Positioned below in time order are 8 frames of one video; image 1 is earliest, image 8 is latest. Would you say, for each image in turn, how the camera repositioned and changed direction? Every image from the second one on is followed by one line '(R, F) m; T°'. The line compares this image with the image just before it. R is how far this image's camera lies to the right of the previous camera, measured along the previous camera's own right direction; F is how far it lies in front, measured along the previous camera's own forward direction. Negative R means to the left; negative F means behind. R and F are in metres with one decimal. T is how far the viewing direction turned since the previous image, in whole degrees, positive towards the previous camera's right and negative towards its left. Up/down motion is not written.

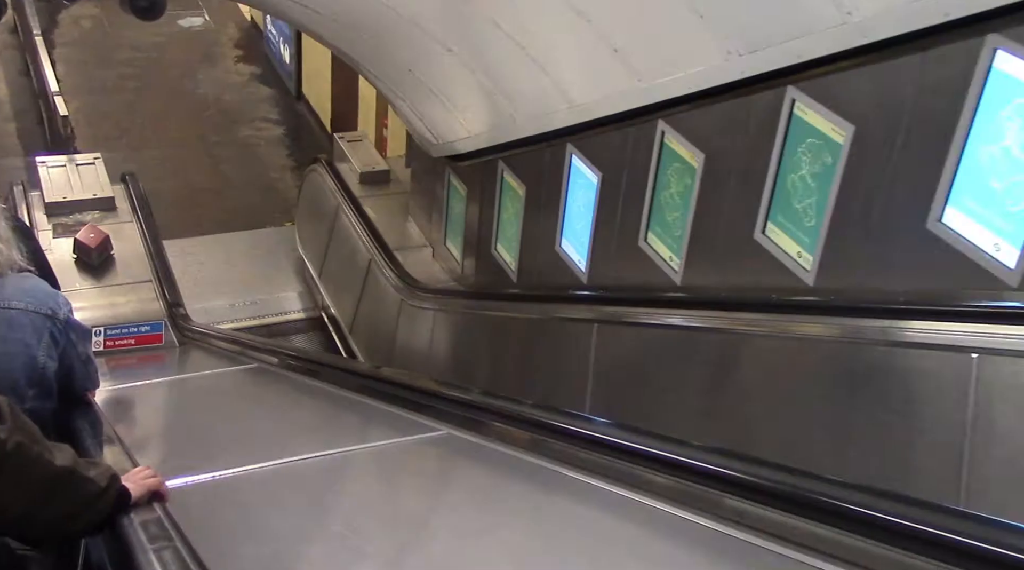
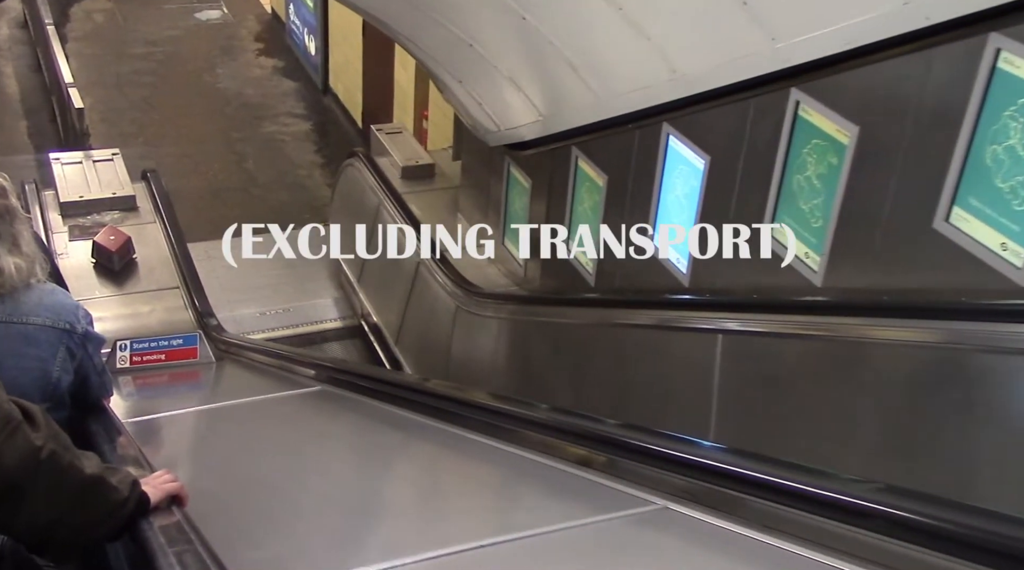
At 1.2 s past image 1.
(-0.3, +0.6) m; -1°
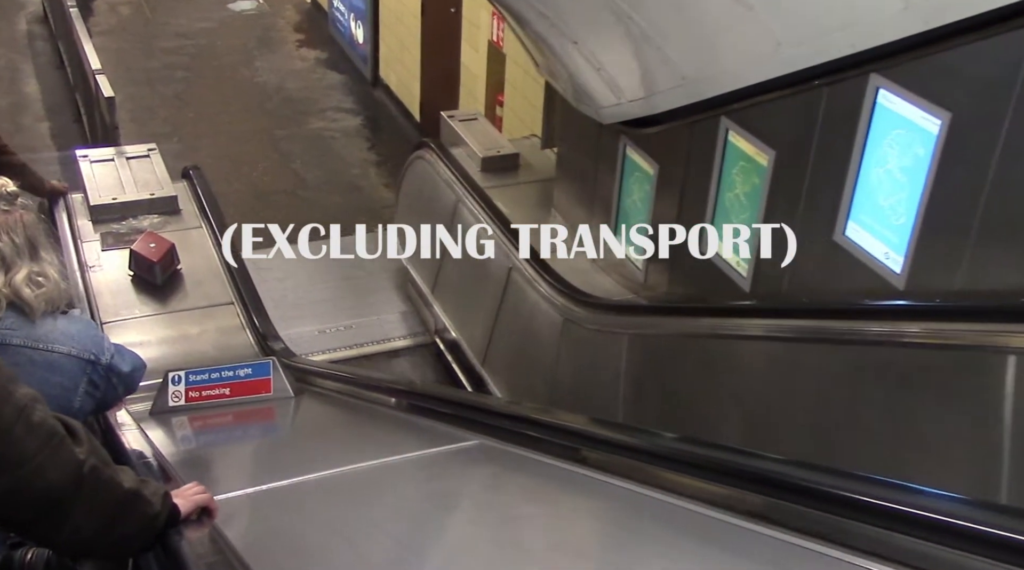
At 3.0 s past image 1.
(-0.4, +0.9) m; -1°
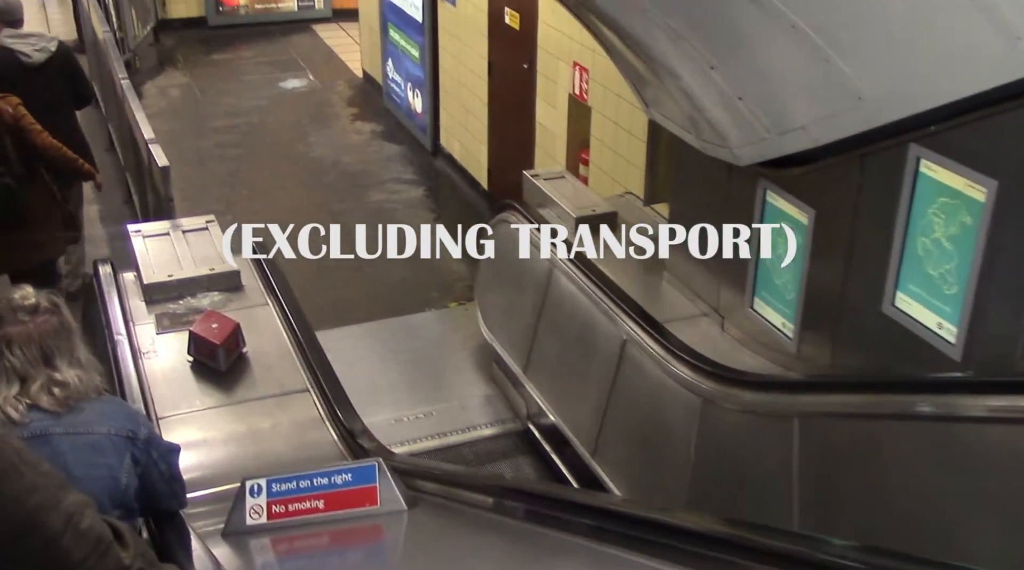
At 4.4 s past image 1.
(-0.3, +0.7) m; -2°
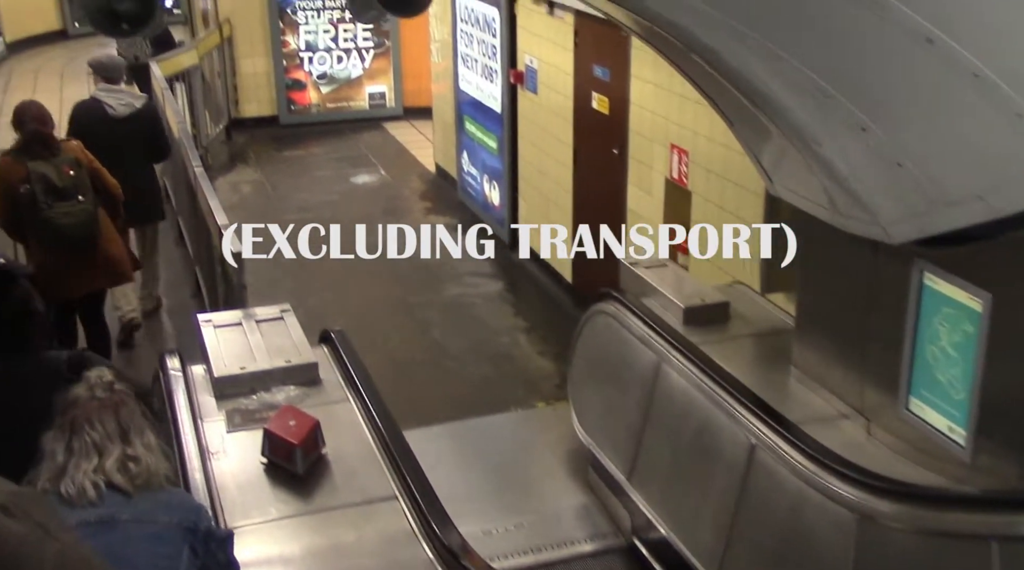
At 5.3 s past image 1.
(-0.2, +0.5) m; -3°
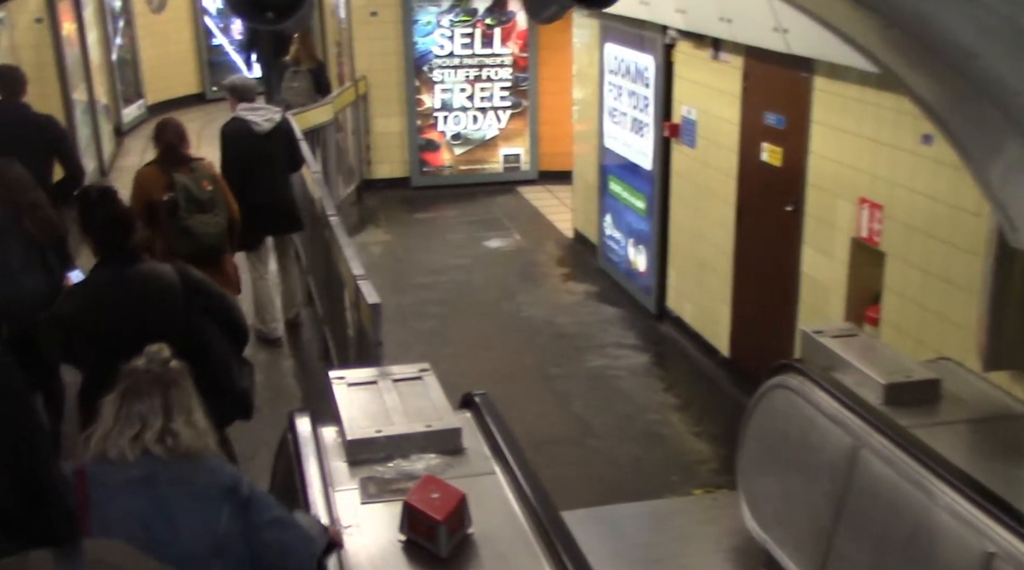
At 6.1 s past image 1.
(-0.2, +0.5) m; -6°
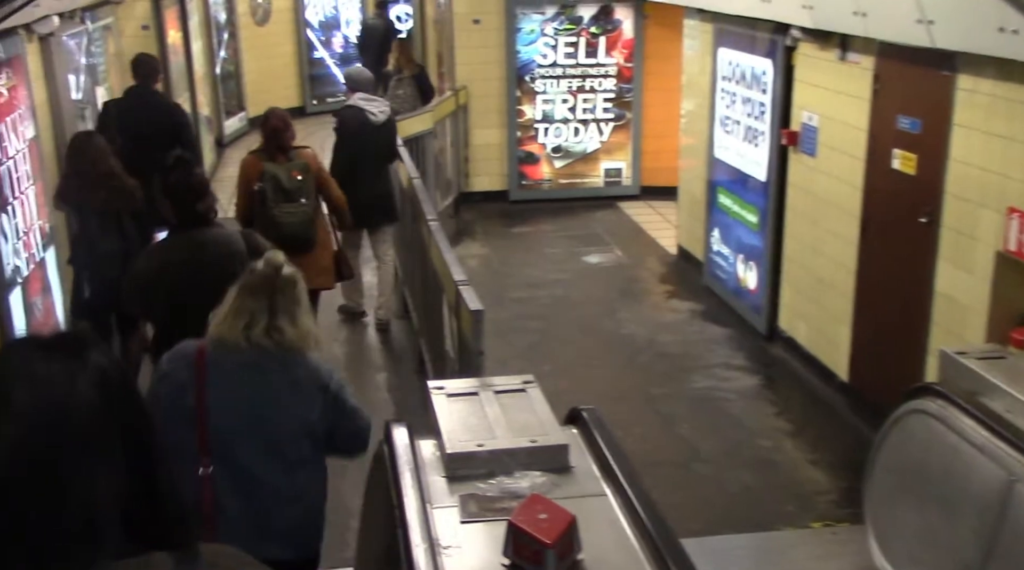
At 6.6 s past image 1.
(-0.1, +0.3) m; -5°
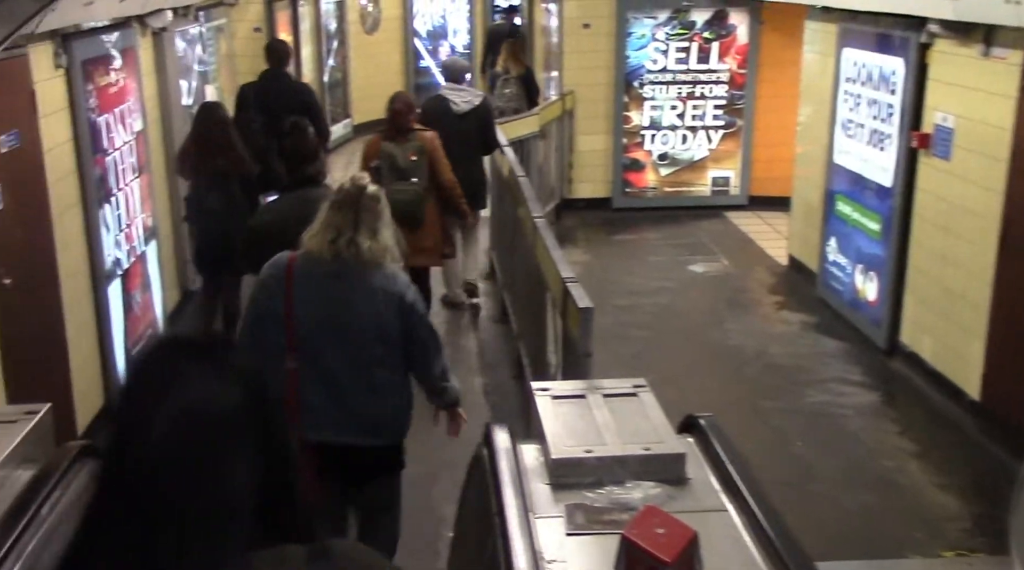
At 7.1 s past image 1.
(-0.1, +0.3) m; -5°
